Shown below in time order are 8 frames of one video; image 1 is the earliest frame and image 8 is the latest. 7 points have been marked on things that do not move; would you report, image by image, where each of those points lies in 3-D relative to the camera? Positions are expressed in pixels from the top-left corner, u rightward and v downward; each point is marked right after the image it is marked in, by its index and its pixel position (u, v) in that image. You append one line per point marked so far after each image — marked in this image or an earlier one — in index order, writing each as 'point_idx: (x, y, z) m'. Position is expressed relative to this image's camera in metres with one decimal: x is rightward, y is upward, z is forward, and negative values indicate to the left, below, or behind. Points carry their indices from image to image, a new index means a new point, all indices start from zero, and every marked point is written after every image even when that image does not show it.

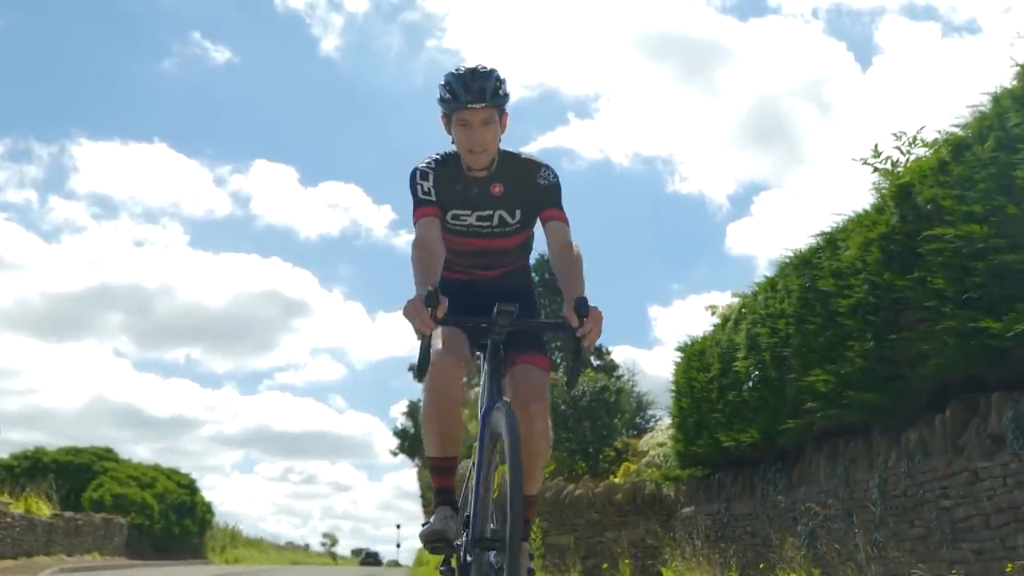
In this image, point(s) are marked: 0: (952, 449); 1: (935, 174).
0: (+2.7, -1.0, +7.2) m
1: (+2.6, +0.7, +7.2) m
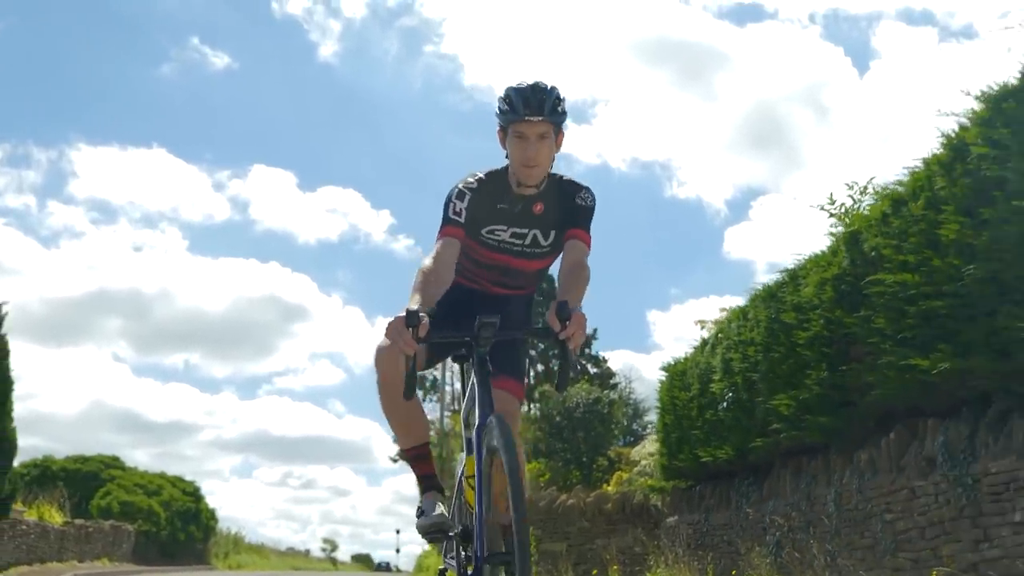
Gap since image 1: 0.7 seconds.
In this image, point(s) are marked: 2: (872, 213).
0: (+2.7, -1.2, +8.1) m
1: (+2.5, +0.5, +8.2) m
2: (+2.6, +0.6, +8.4) m
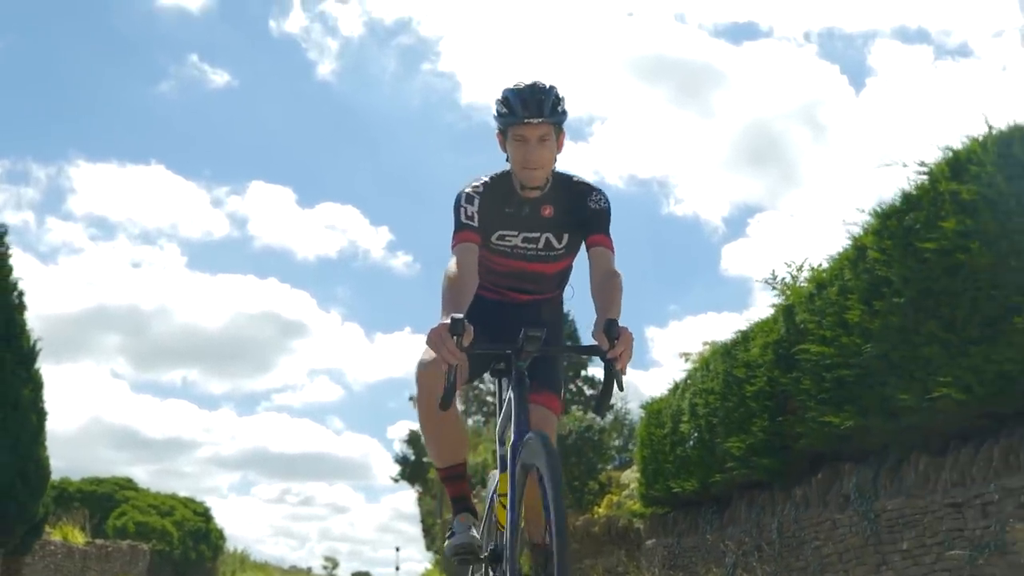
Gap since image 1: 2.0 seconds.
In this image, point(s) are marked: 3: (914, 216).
0: (+2.6, -1.8, +9.9) m
1: (+2.5, -0.1, +9.9) m
2: (+2.5, 0.0, +10.2) m
3: (+2.7, +0.5, +7.9) m
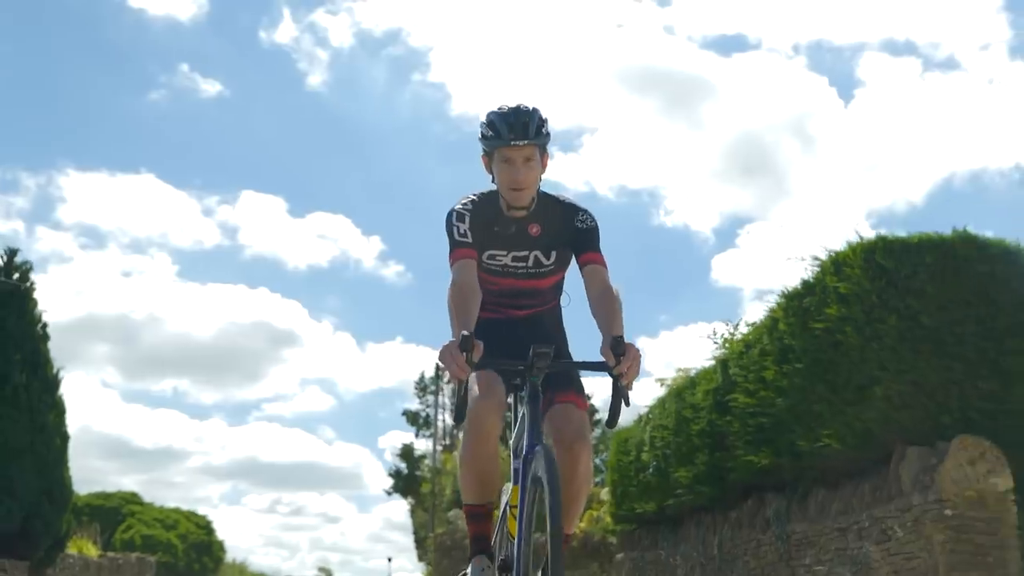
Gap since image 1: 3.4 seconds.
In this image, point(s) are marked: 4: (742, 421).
0: (+2.4, -2.4, +11.9) m
1: (+2.3, -0.7, +12.0) m
2: (+2.4, -0.6, +12.3) m
3: (+2.5, -0.1, +10.0) m
4: (+2.3, -1.3, +11.5) m
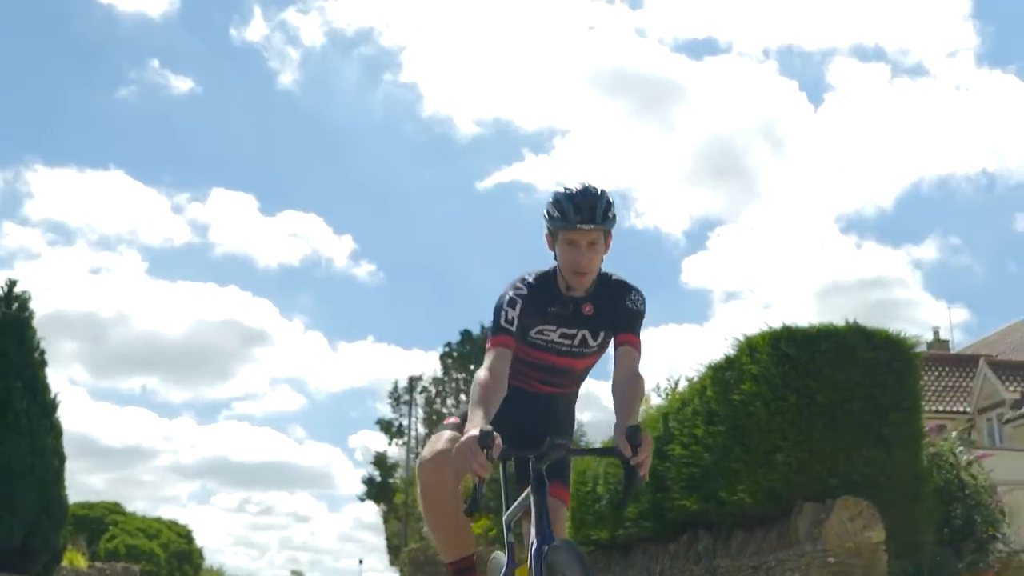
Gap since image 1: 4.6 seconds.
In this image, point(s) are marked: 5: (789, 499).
0: (+2.0, -3.1, +13.8) m
1: (+1.9, -1.4, +13.9) m
2: (+2.0, -1.3, +14.2) m
3: (+2.2, -0.9, +11.9) m
4: (+1.9, -2.1, +13.4) m
5: (+2.6, -2.0, +11.0) m
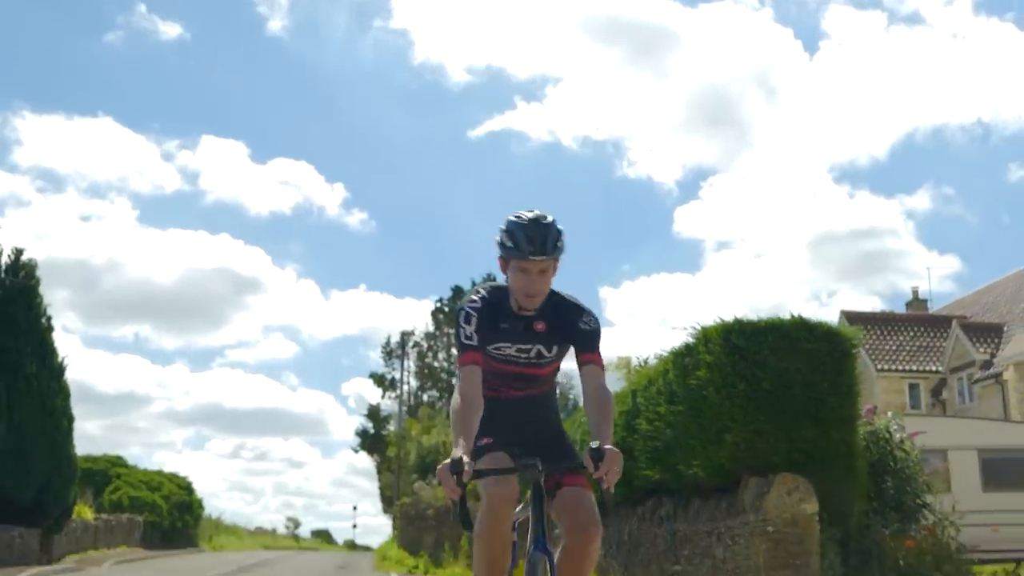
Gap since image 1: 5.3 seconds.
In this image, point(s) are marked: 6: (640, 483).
0: (+1.8, -3.0, +15.3) m
1: (+1.7, -1.3, +15.3) m
2: (+1.8, -1.2, +15.6) m
3: (+2.0, -0.8, +13.3) m
4: (+1.7, -1.9, +14.8) m
5: (+2.4, -1.9, +12.4) m
6: (+1.7, -2.5, +15.3) m
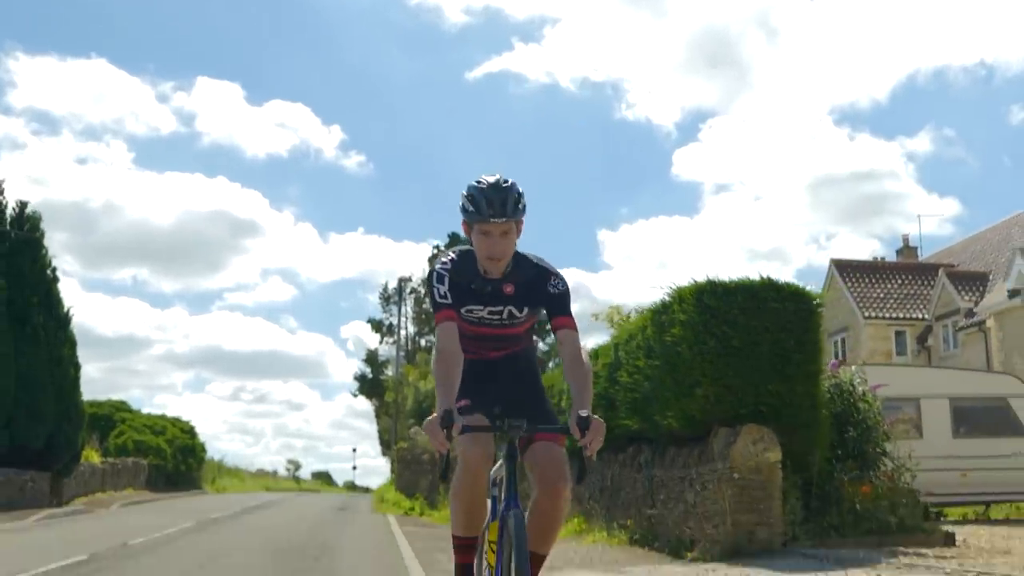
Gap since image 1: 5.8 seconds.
0: (+1.7, -2.4, +16.3) m
1: (+1.6, -0.7, +16.2) m
2: (+1.6, -0.6, +16.4) m
3: (+1.8, -0.3, +14.1) m
4: (+1.5, -1.4, +15.7) m
5: (+2.2, -1.5, +13.3) m
6: (+1.5, -2.0, +16.2) m
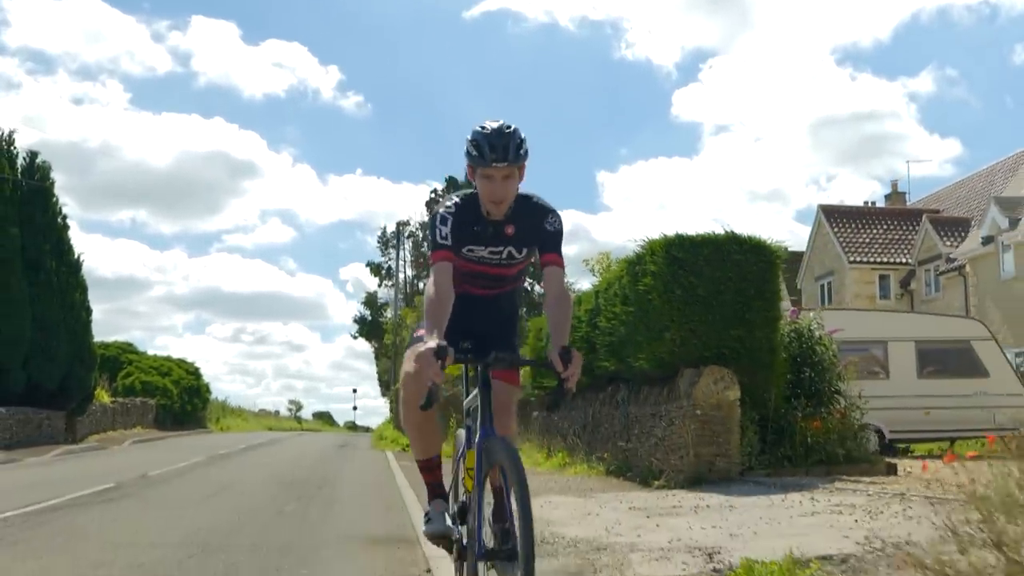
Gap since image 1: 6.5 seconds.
0: (+1.5, -1.7, +17.6) m
1: (+1.4, 0.0, +17.5) m
2: (+1.4, +0.1, +17.7) m
3: (+1.7, +0.3, +15.4) m
4: (+1.3, -0.7, +17.1) m
5: (+2.0, -1.0, +14.6) m
6: (+1.3, -1.3, +17.6) m
